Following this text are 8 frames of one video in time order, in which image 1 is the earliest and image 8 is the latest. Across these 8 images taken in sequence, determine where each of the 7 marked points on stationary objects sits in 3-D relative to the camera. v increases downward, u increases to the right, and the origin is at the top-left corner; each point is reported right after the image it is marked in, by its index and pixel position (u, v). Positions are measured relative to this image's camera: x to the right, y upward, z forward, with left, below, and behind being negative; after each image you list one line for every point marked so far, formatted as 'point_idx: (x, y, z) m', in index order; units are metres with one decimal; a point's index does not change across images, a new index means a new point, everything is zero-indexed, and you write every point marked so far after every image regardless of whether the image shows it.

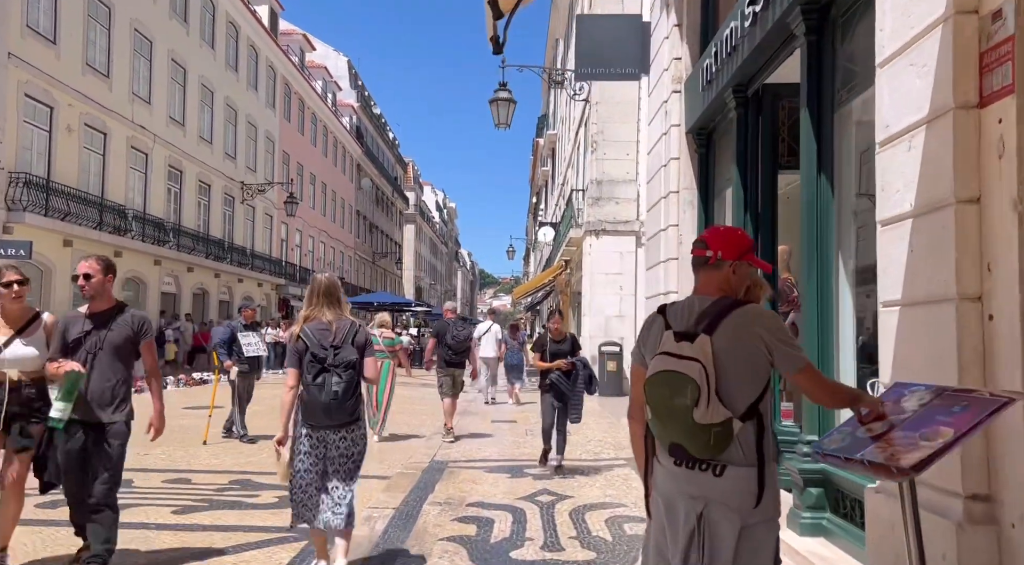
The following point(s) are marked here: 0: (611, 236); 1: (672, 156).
0: (+2.1, +1.0, +17.3) m
1: (+1.4, +1.1, +7.5) m
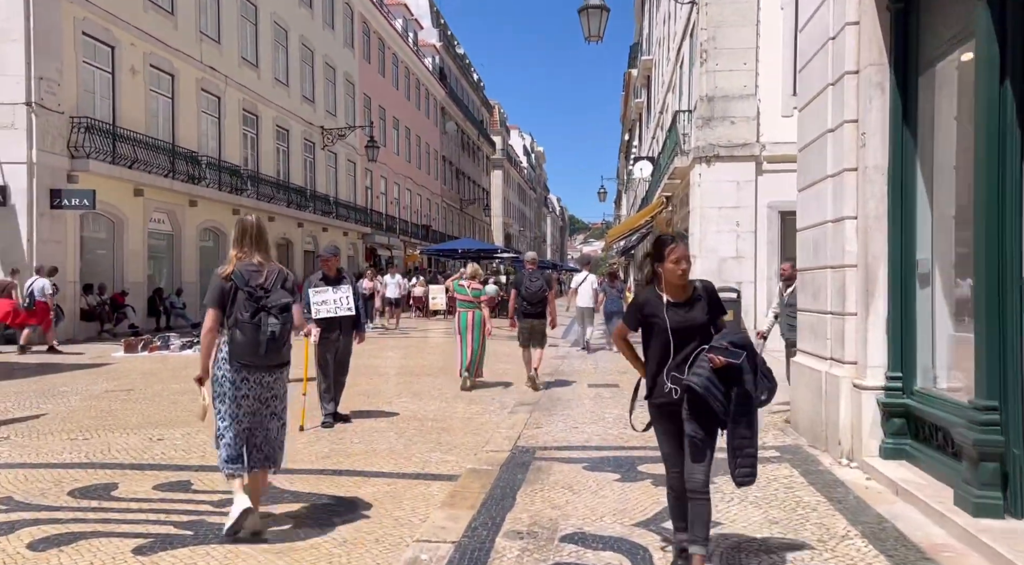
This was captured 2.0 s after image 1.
0: (+3.8, +2.1, +14.9) m
1: (+2.0, +1.6, +5.2) m
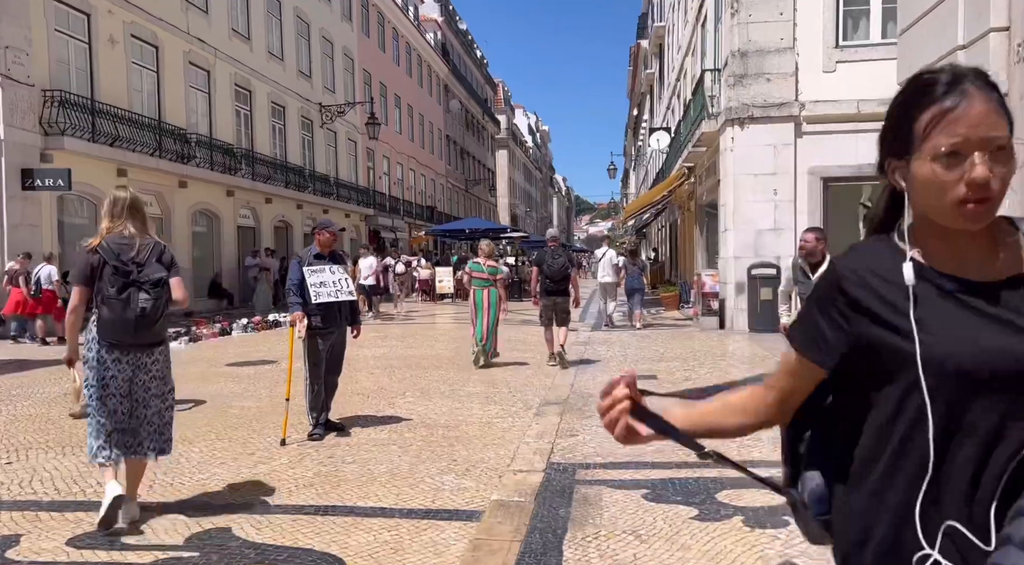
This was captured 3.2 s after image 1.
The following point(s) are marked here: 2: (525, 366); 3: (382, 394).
0: (+4.0, +2.5, +13.5) m
1: (+2.2, +1.7, +3.8) m
2: (+0.2, -0.9, +9.6) m
3: (-1.2, -1.0, +7.7) m
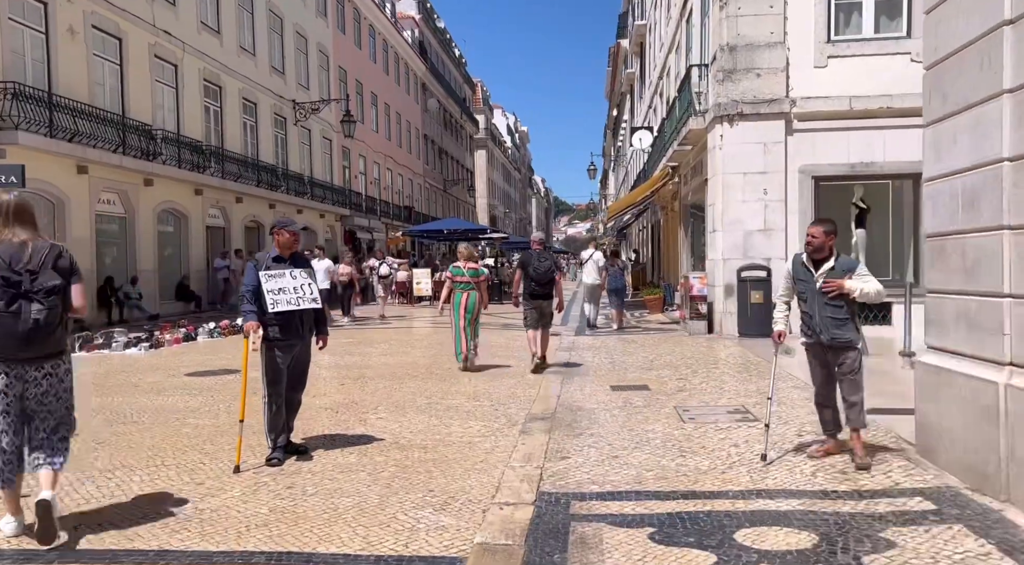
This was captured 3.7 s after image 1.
0: (+3.7, +2.5, +13.0) m
1: (+2.1, +1.7, +3.3) m
2: (0.0, -1.0, +9.0) m
3: (-1.3, -1.0, +7.1) m
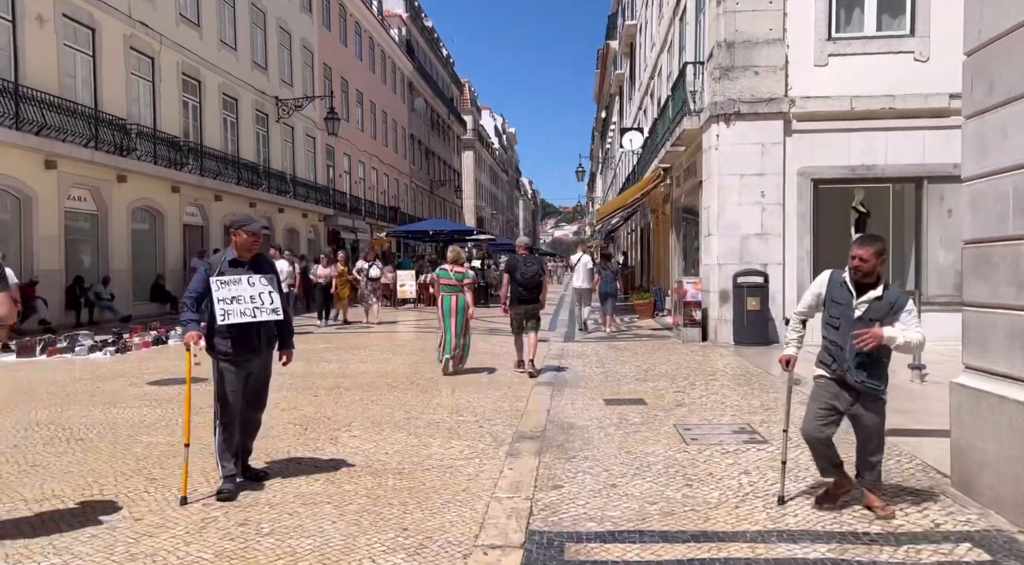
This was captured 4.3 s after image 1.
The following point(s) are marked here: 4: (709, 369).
0: (+3.5, +2.4, +12.5) m
1: (+2.1, +1.7, +2.8) m
2: (-0.2, -1.0, +8.4) m
3: (-1.4, -1.1, +6.5) m
4: (+2.2, -1.0, +9.7) m
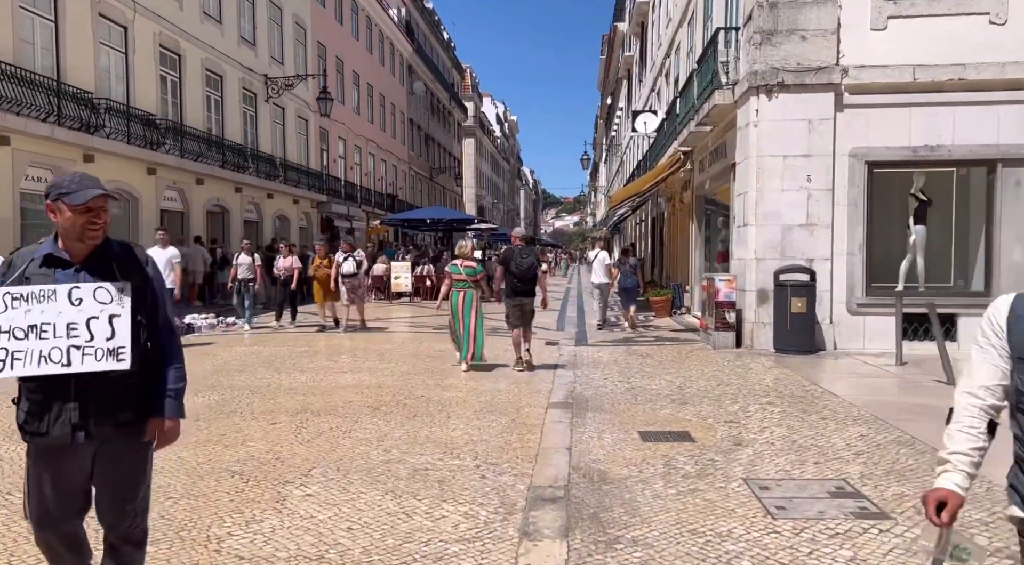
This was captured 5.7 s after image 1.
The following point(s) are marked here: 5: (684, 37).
0: (+3.6, +2.4, +10.8) m
1: (+2.2, +1.6, +1.1) m
2: (-0.1, -1.0, +6.8) m
3: (-1.3, -1.1, +4.9) m
4: (+2.3, -1.0, +8.1) m
5: (+3.8, +5.5, +19.3) m
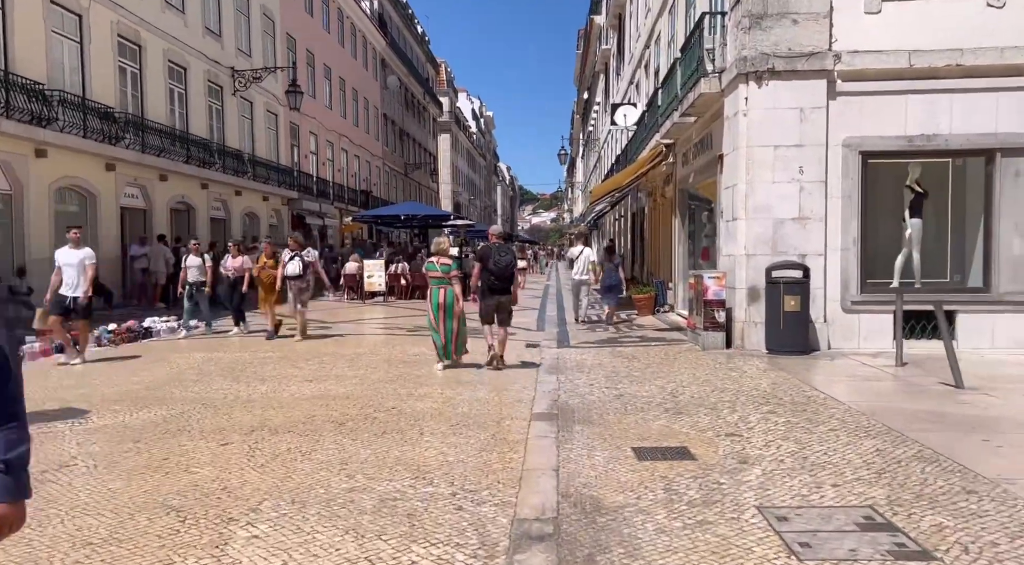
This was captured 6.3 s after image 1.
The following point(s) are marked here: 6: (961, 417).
0: (+3.3, +2.4, +10.3) m
1: (+2.2, +1.6, +0.5) m
2: (-0.2, -1.0, +6.2) m
3: (-1.4, -1.1, +4.2) m
4: (+2.1, -1.0, +7.5) m
5: (+3.3, +5.6, +18.8) m
6: (+3.3, -1.0, +6.4) m
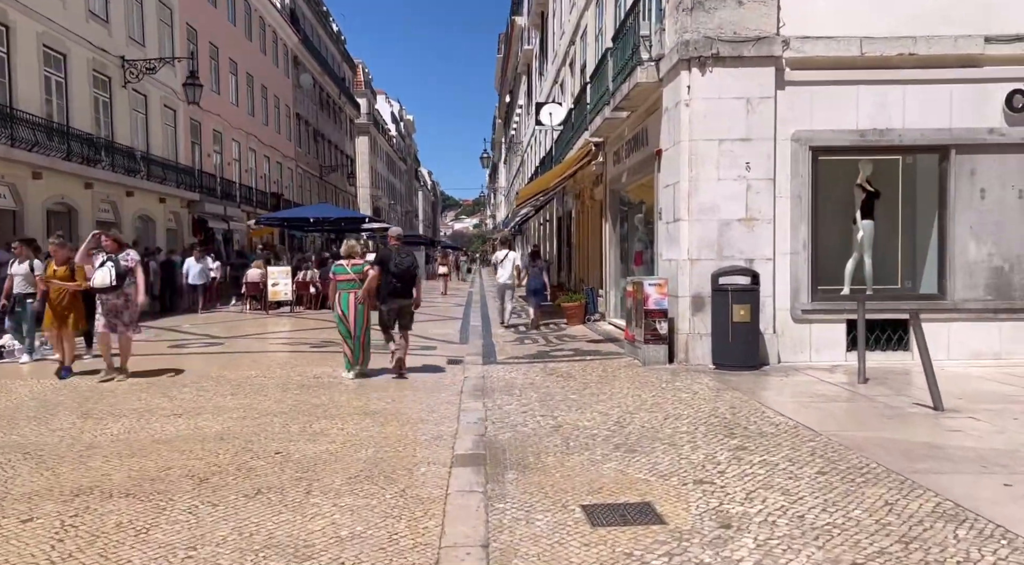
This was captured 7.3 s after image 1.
0: (+2.5, +2.4, +9.3) m
1: (+2.2, +1.6, -0.5) m
2: (-0.7, -1.1, +4.9) m
3: (-1.7, -1.2, +2.8) m
4: (+1.5, -1.0, +6.4) m
5: (+1.6, +5.4, +17.8) m
6: (+2.8, -1.1, +5.4) m
